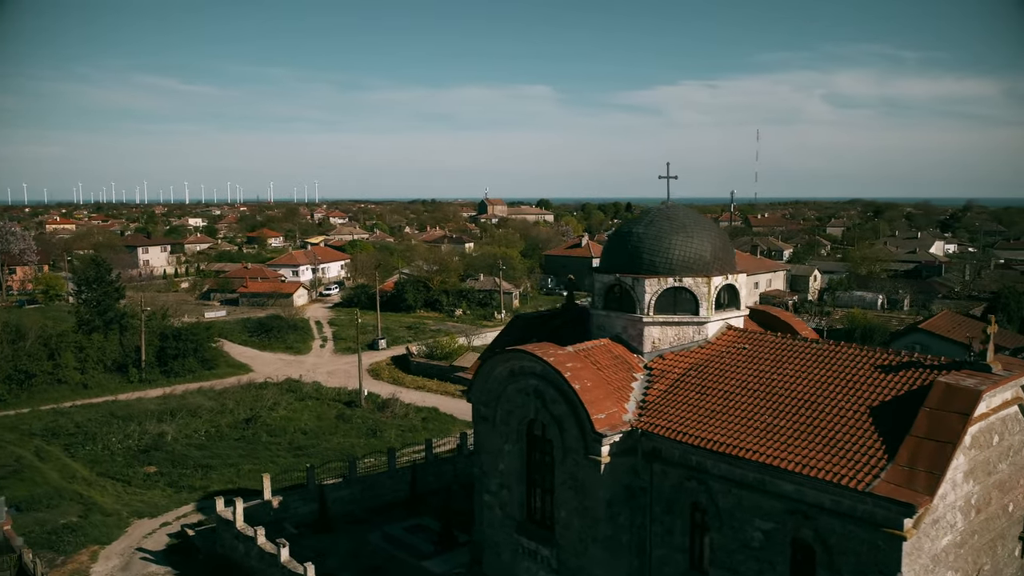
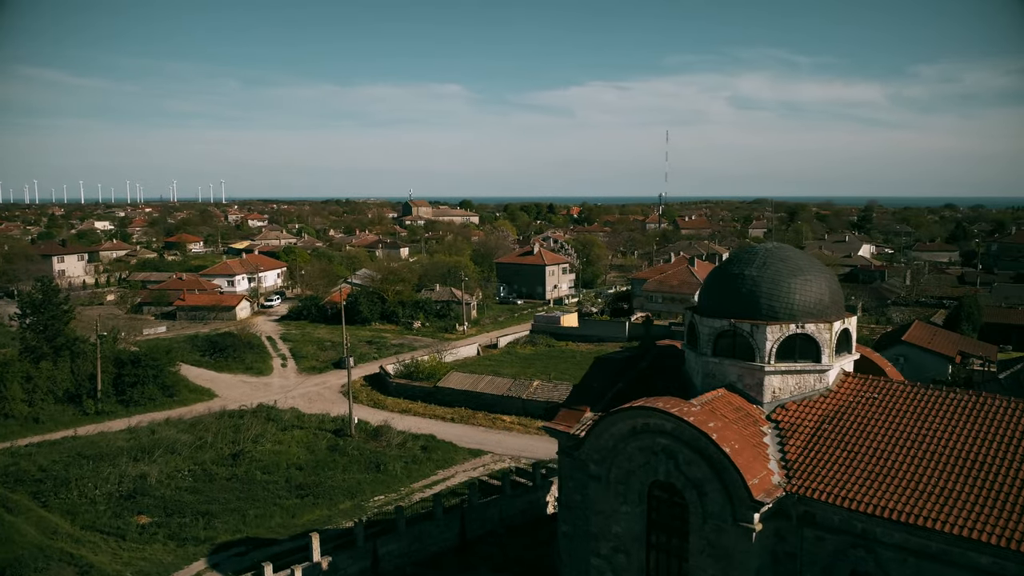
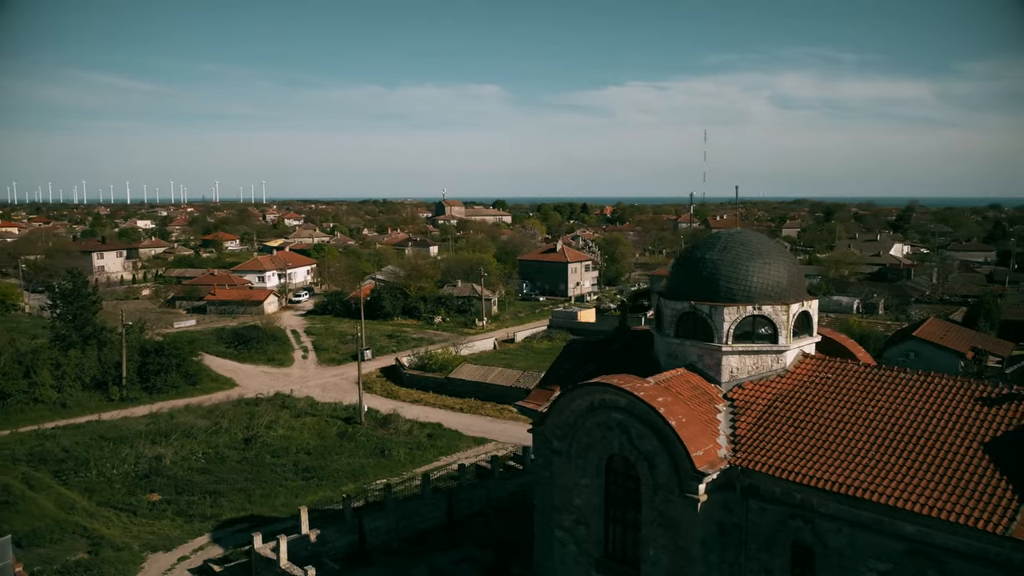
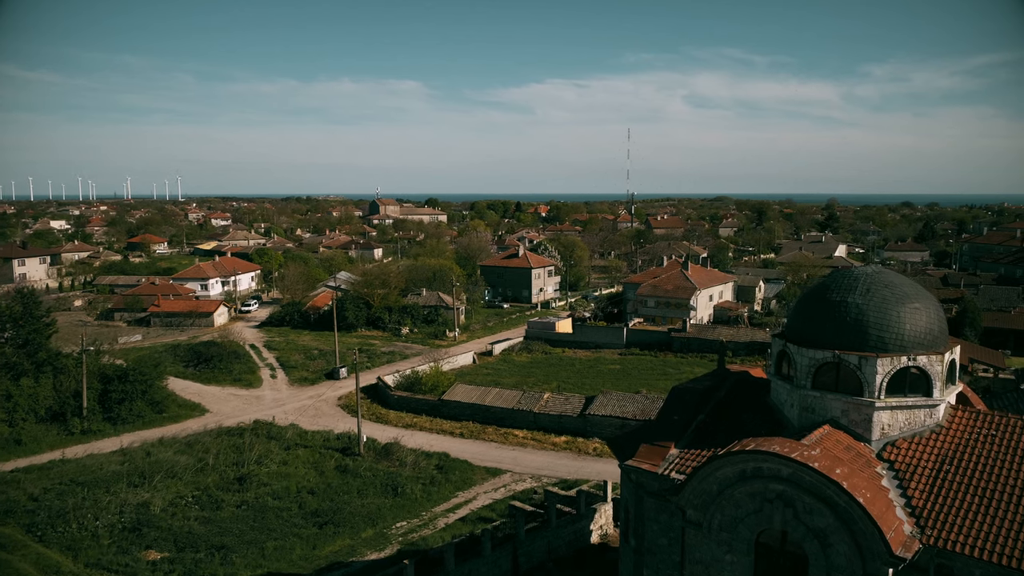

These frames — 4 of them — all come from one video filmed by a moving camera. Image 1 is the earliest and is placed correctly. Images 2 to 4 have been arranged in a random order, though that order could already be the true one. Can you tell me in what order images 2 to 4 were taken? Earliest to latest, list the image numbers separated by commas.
3, 2, 4
